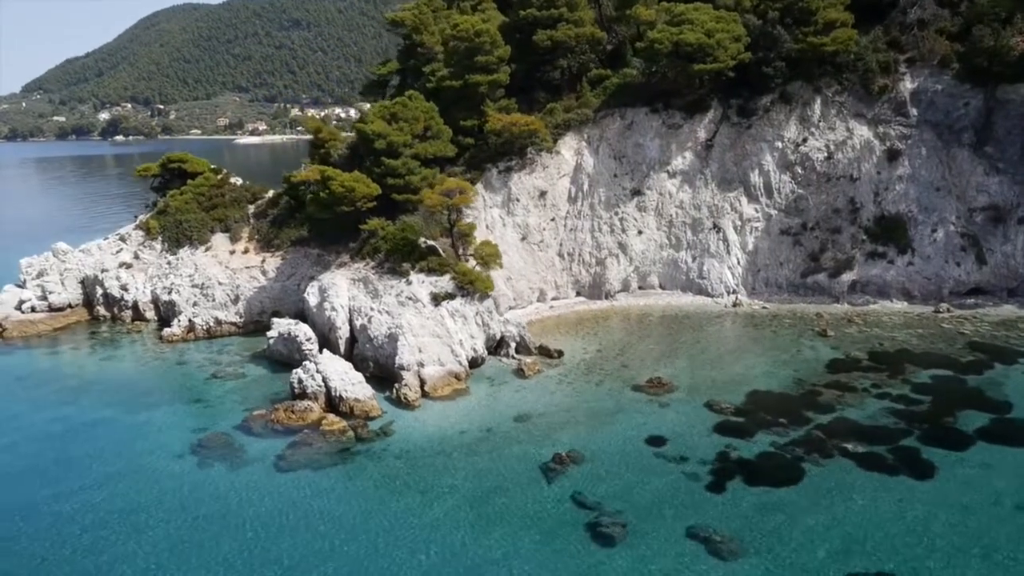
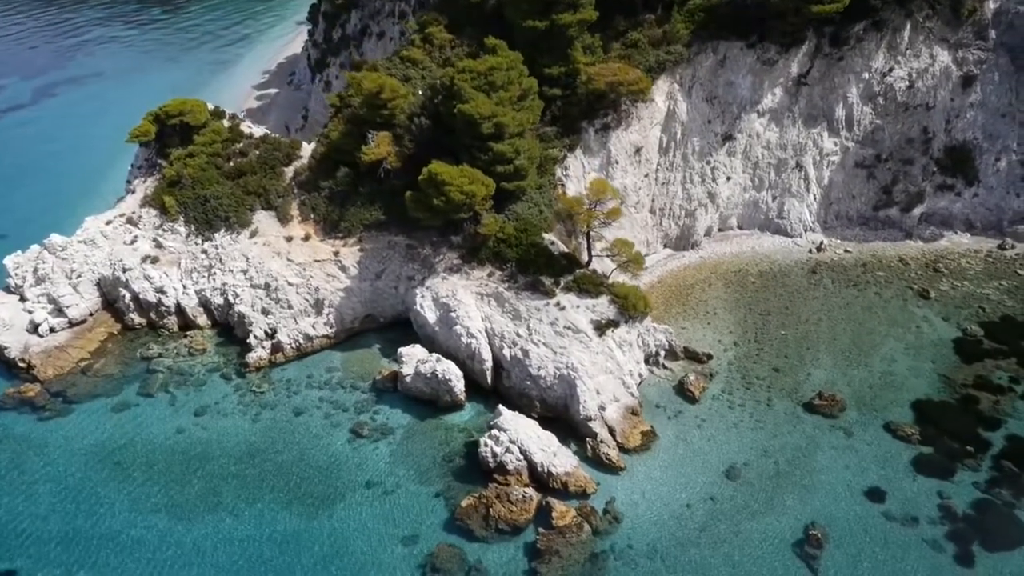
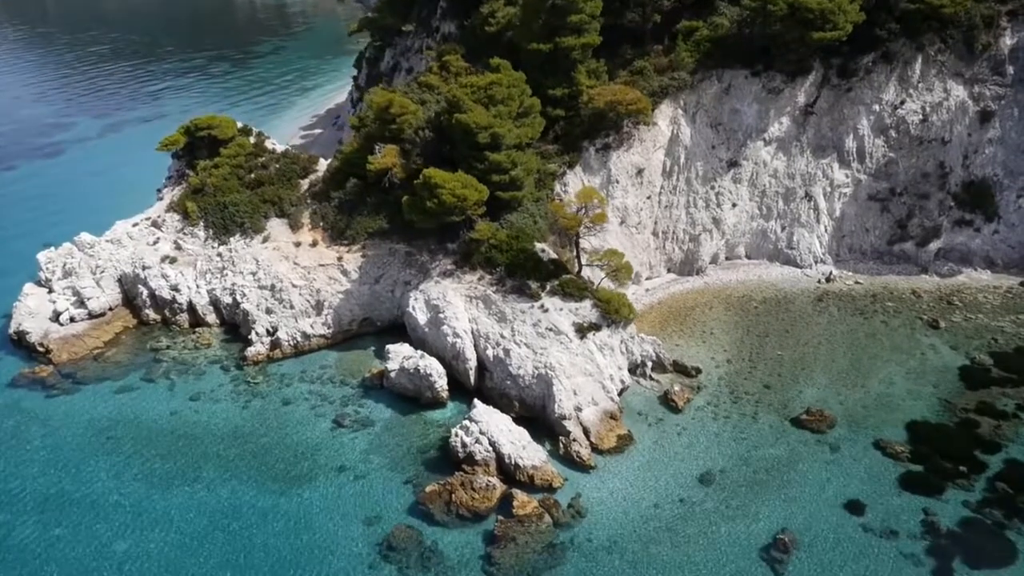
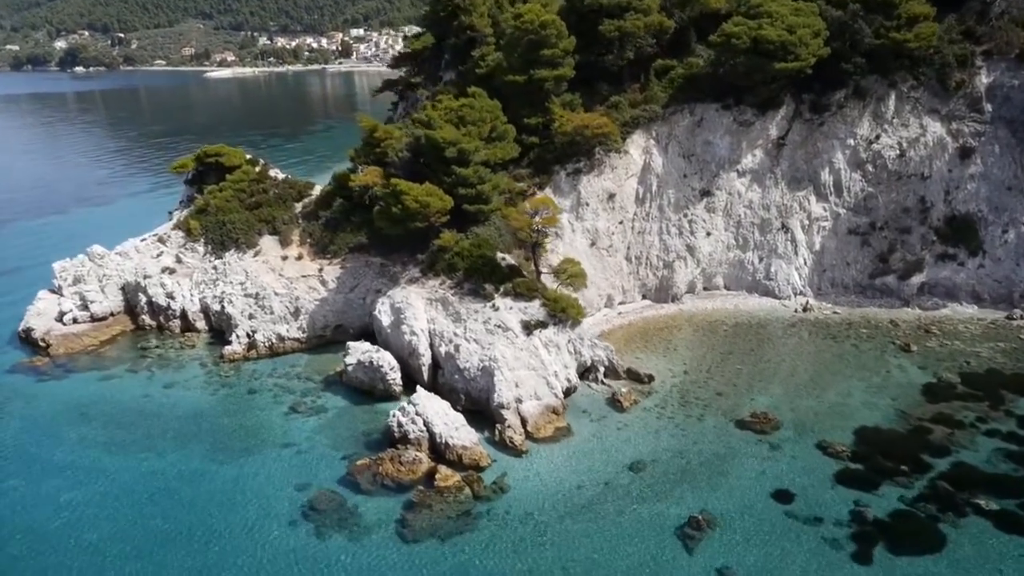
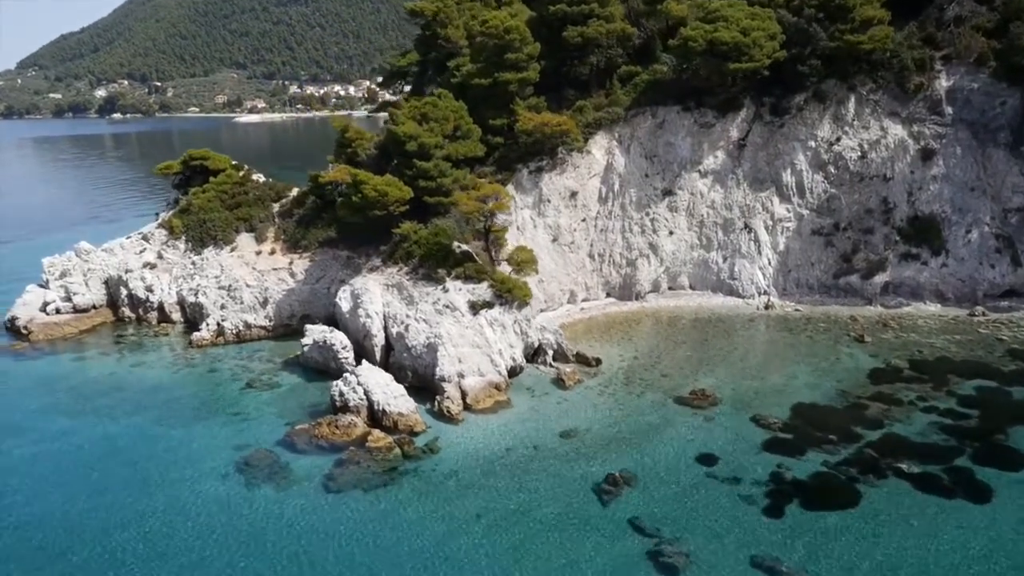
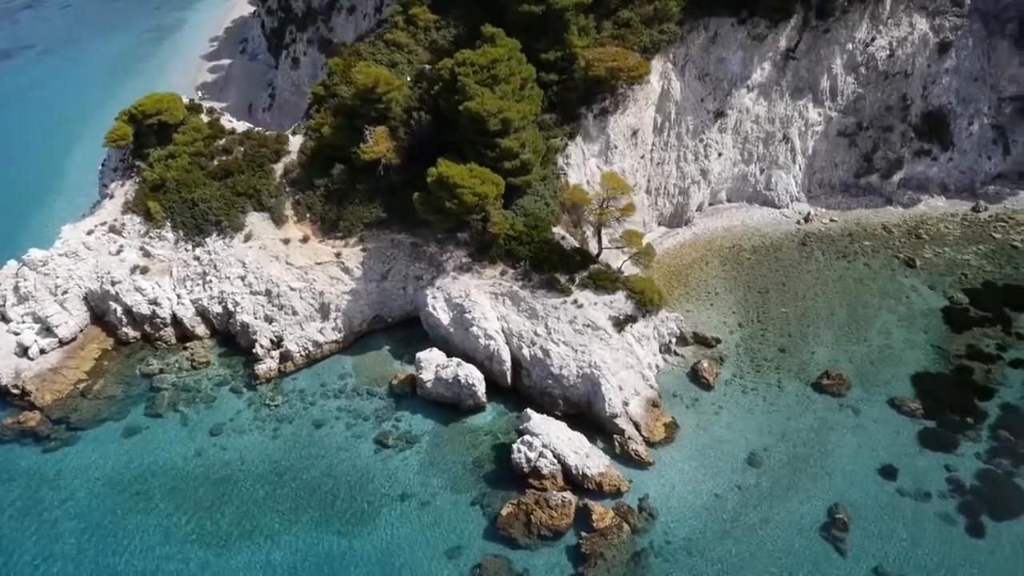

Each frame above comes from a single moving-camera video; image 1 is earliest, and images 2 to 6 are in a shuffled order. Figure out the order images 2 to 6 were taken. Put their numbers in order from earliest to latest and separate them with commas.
5, 4, 3, 2, 6
